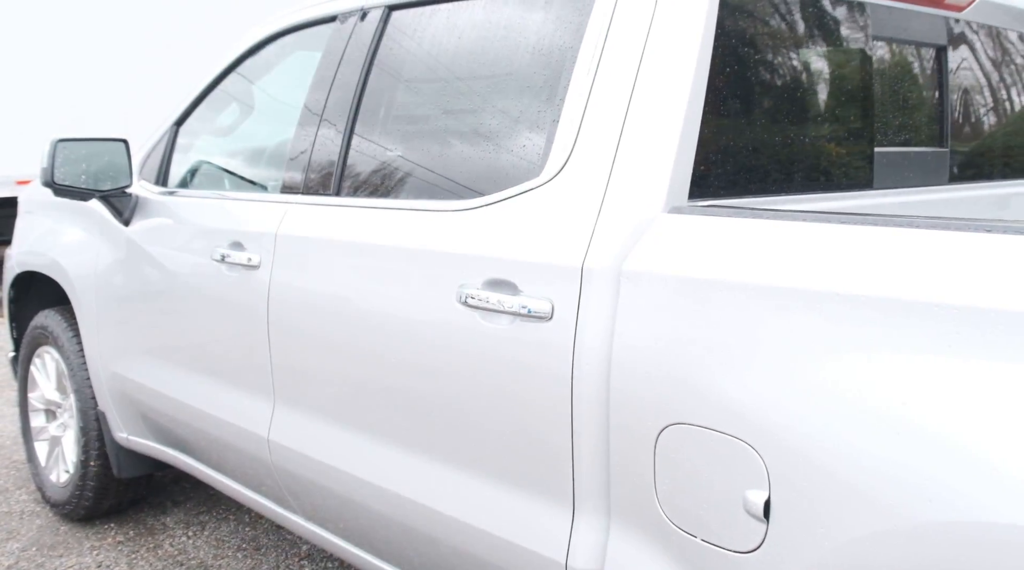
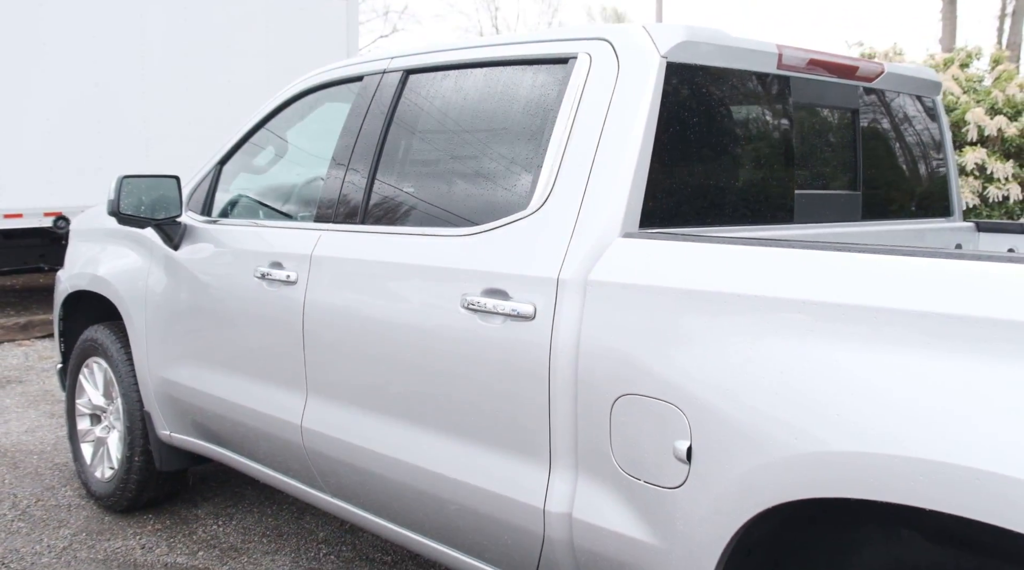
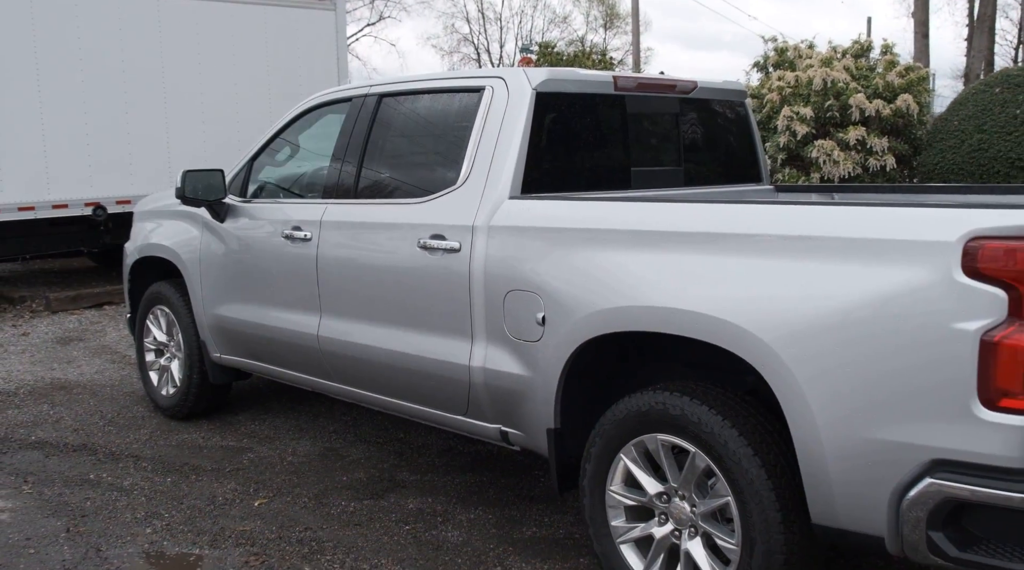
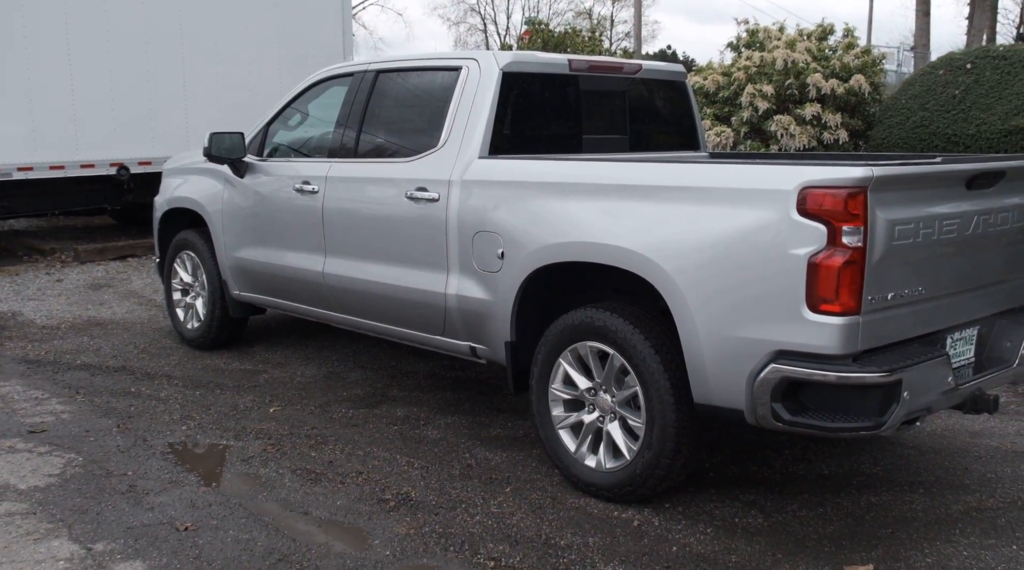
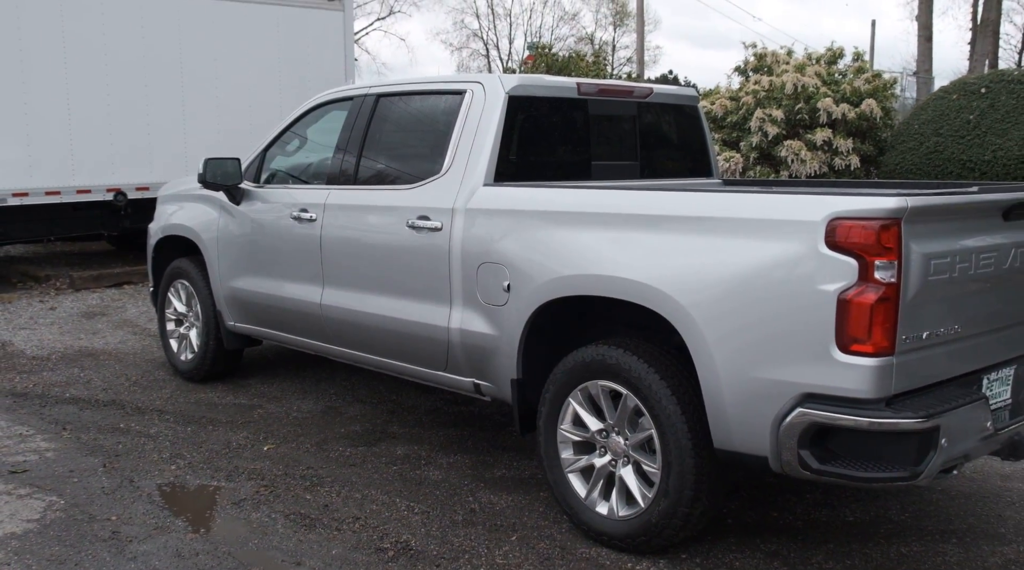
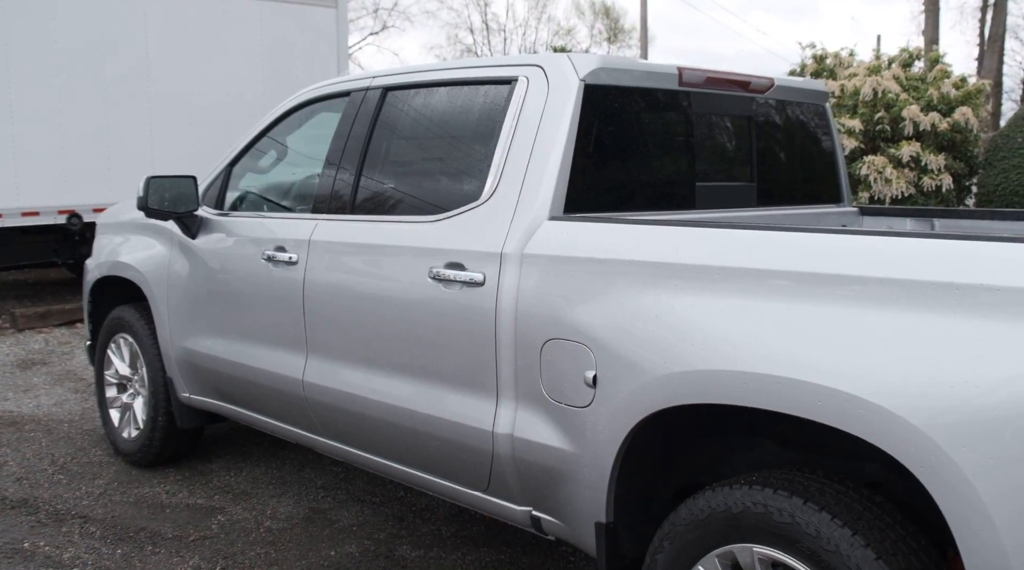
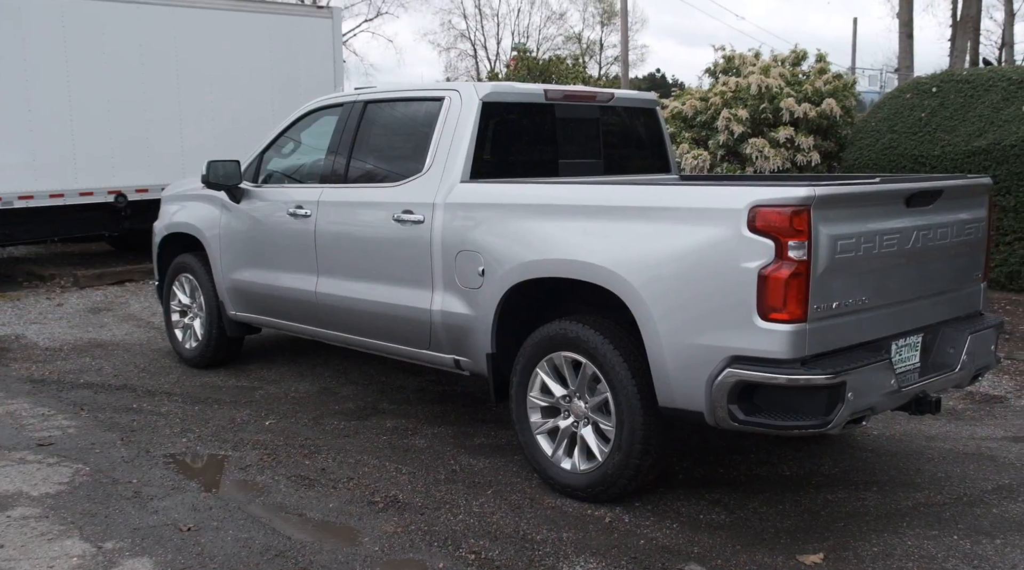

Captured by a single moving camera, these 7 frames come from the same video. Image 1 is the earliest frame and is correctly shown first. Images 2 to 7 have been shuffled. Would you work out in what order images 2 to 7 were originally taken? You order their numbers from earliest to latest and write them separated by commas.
2, 6, 3, 5, 4, 7
